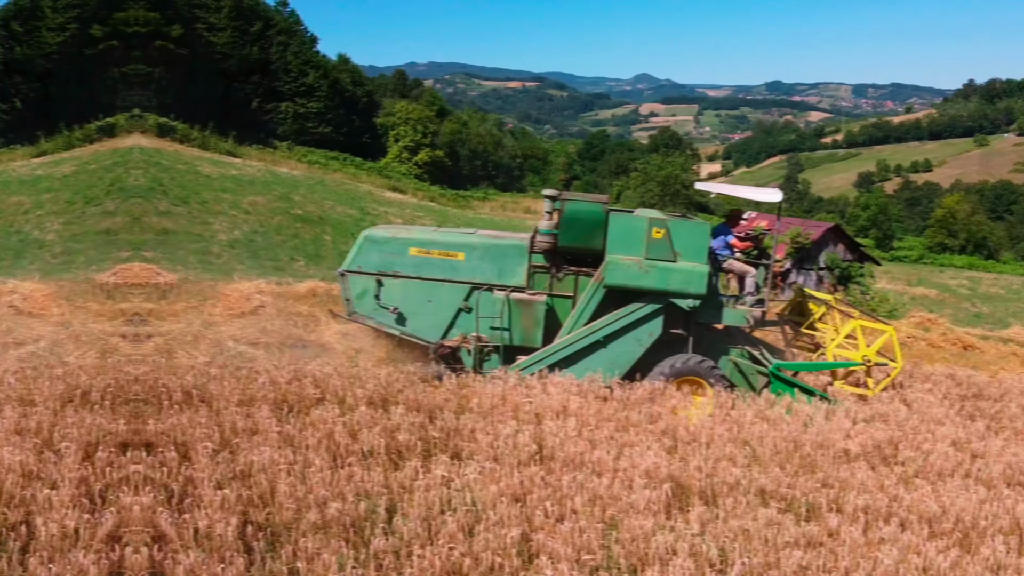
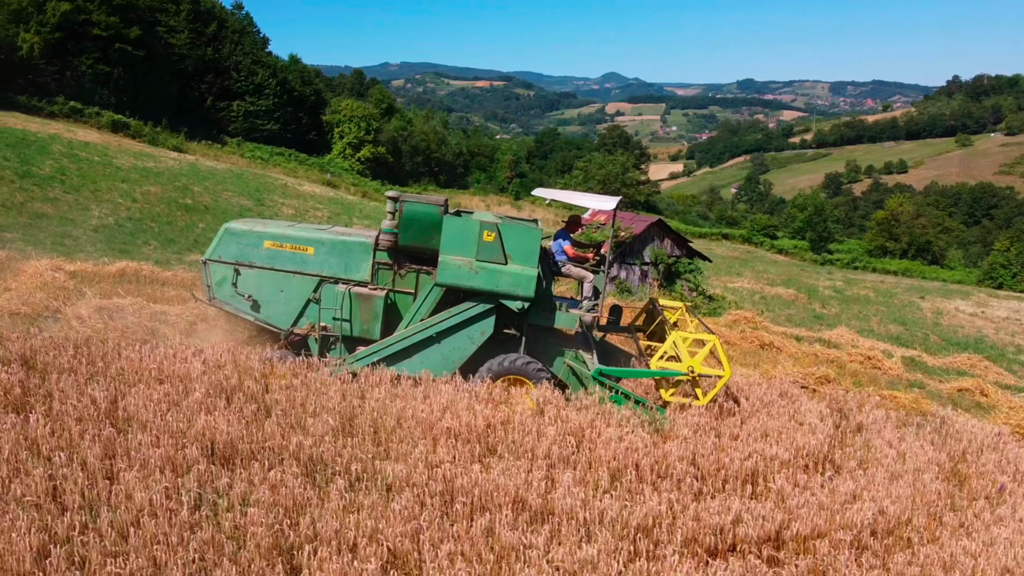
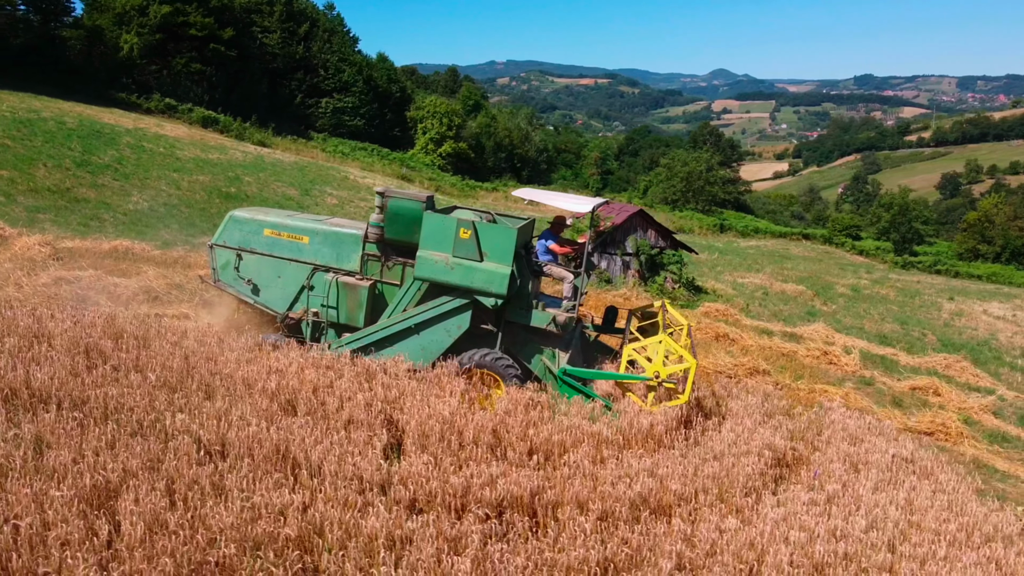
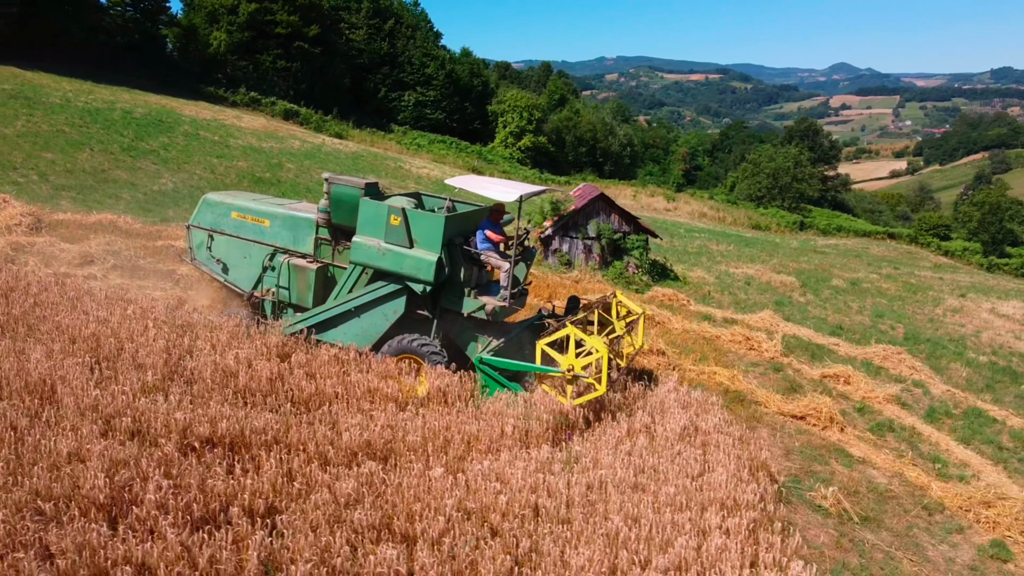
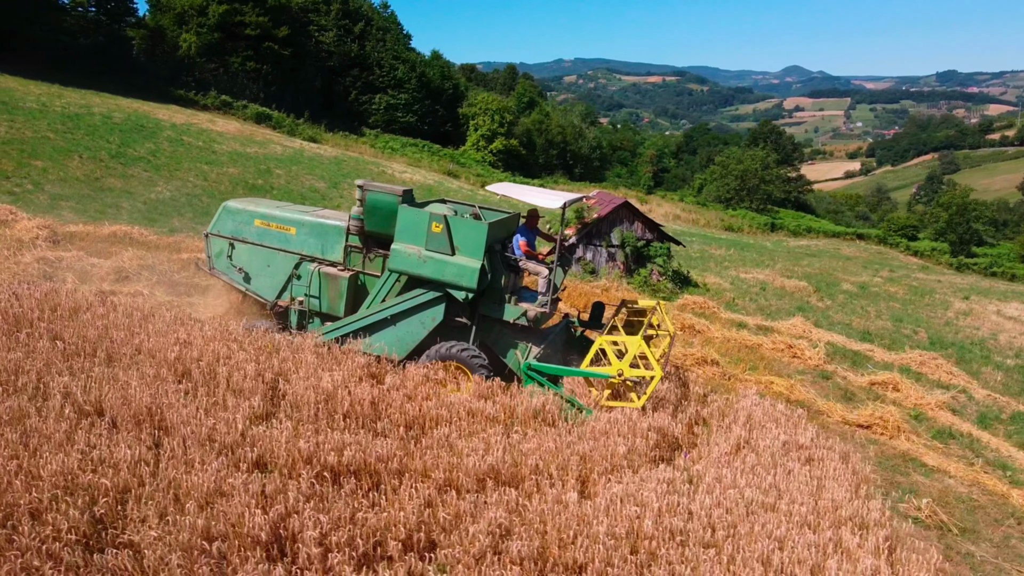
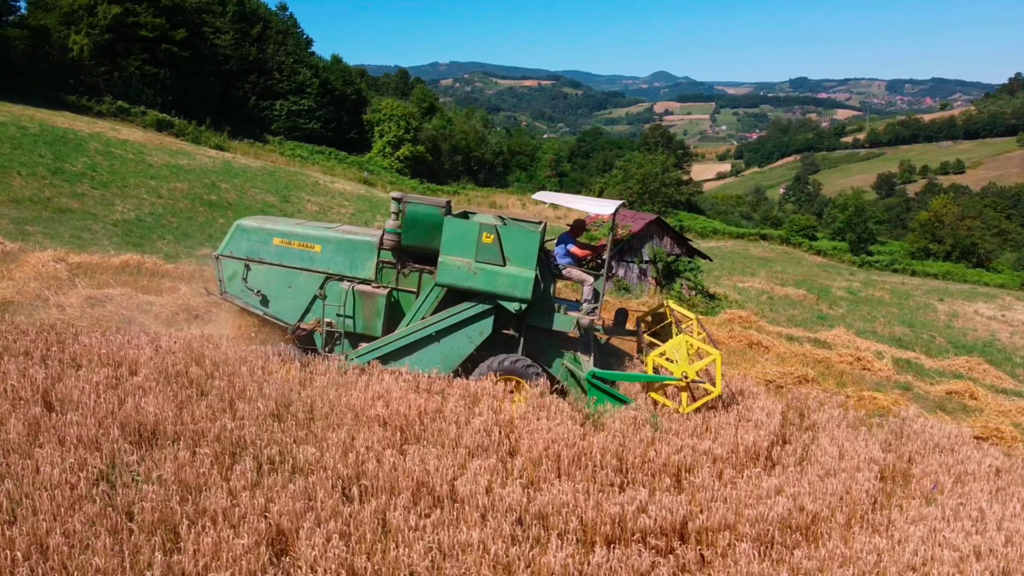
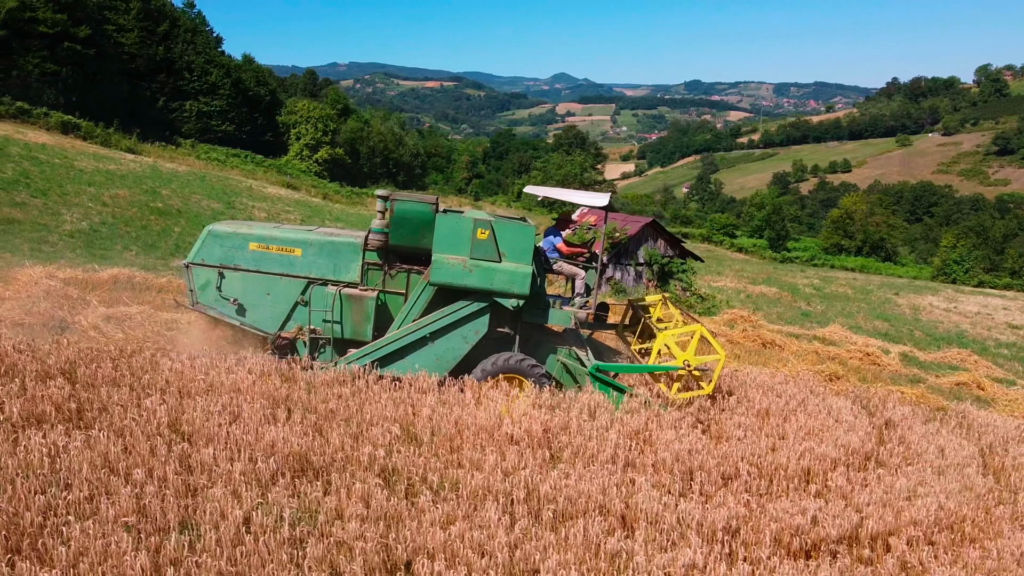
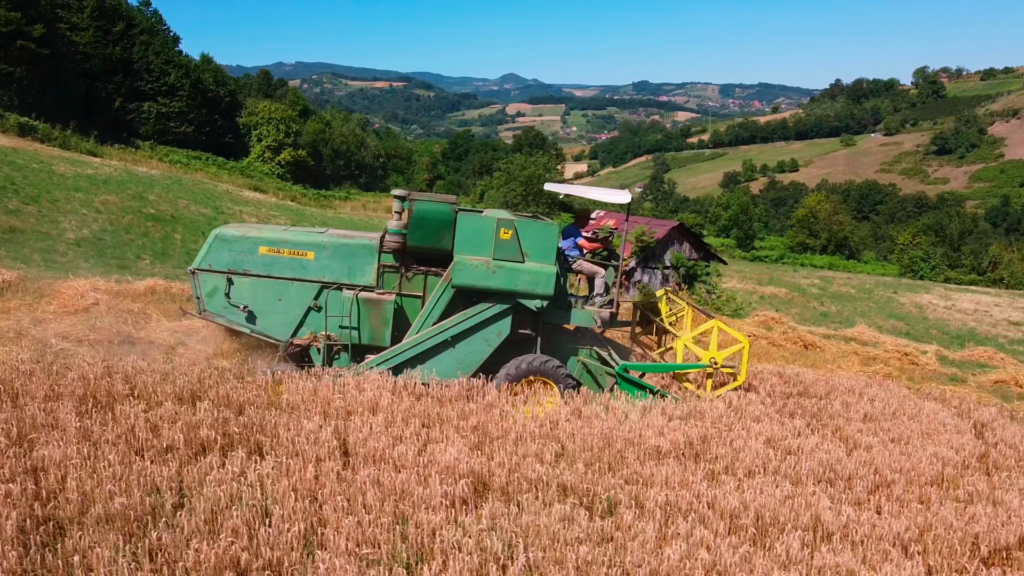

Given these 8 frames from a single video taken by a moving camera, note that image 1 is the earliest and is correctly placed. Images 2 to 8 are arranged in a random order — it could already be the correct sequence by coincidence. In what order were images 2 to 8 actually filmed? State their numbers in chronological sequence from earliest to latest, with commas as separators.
8, 7, 2, 6, 3, 5, 4
